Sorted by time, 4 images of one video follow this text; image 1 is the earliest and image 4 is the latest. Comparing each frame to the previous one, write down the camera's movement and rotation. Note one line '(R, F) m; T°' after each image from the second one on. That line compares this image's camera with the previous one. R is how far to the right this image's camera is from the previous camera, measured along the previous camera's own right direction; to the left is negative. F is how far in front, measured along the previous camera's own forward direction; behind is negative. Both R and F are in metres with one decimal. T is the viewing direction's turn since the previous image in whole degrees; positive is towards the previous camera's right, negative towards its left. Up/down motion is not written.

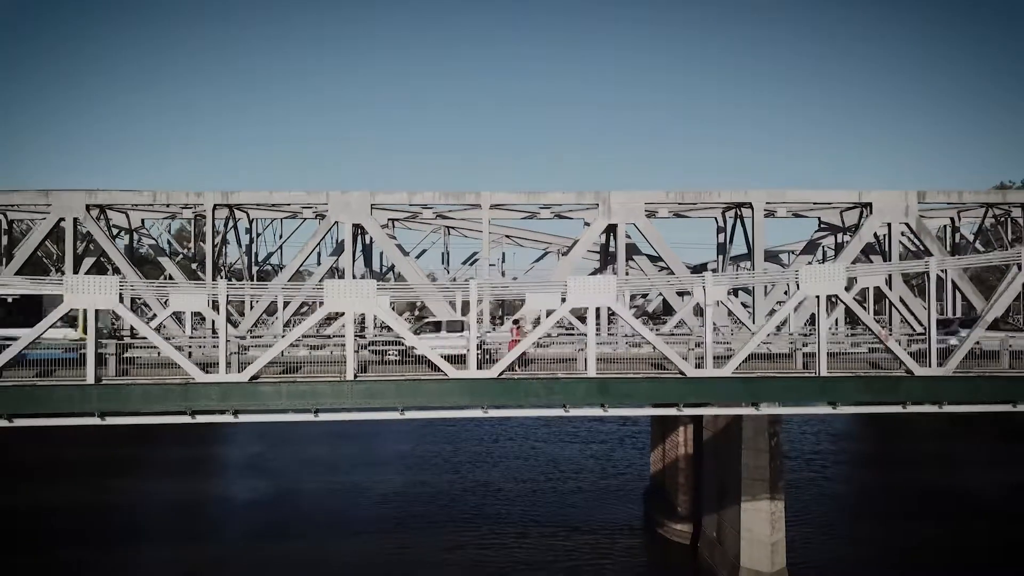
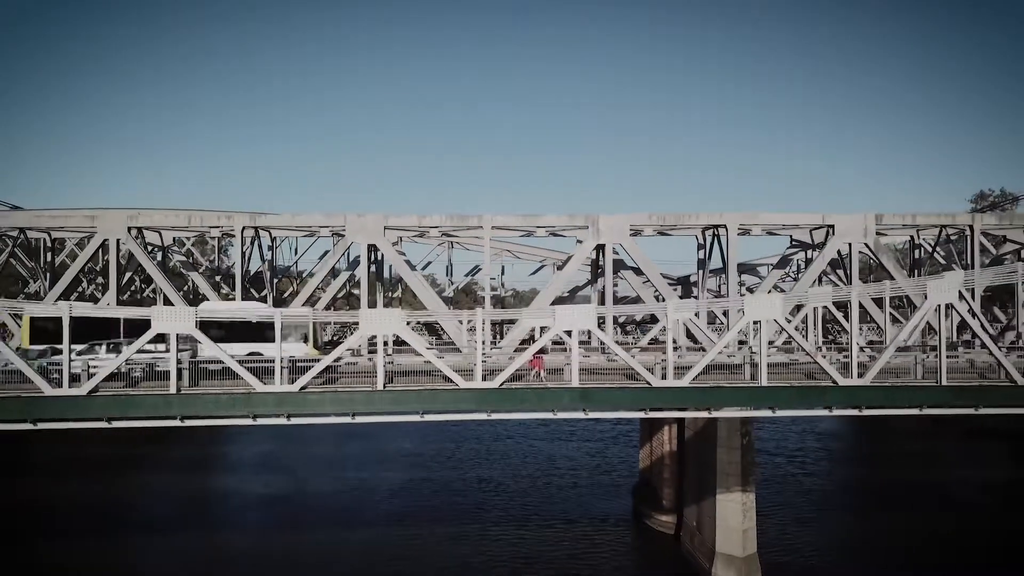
(0.0, -3.2) m; 0°
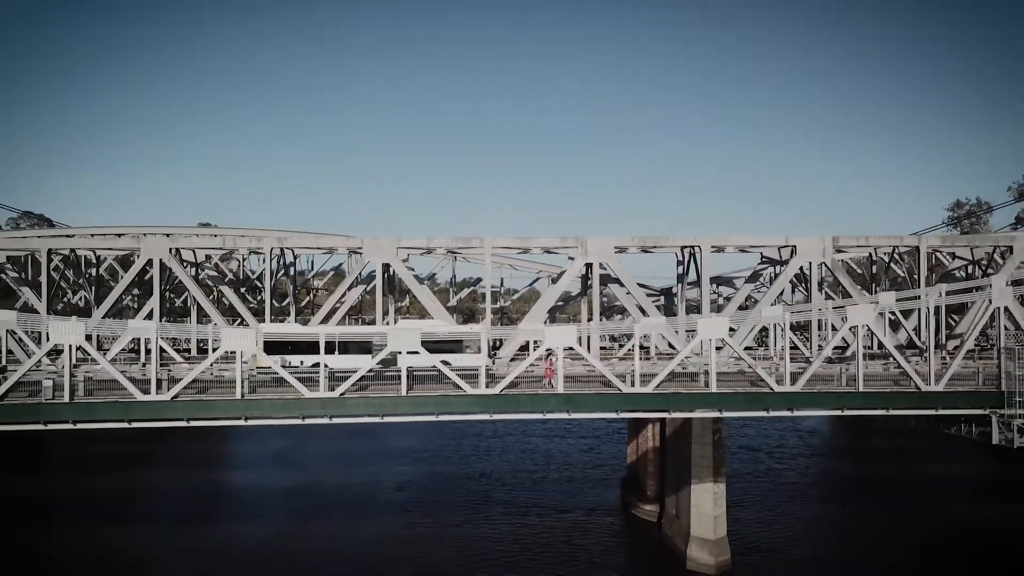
(+0.1, -4.1) m; 0°
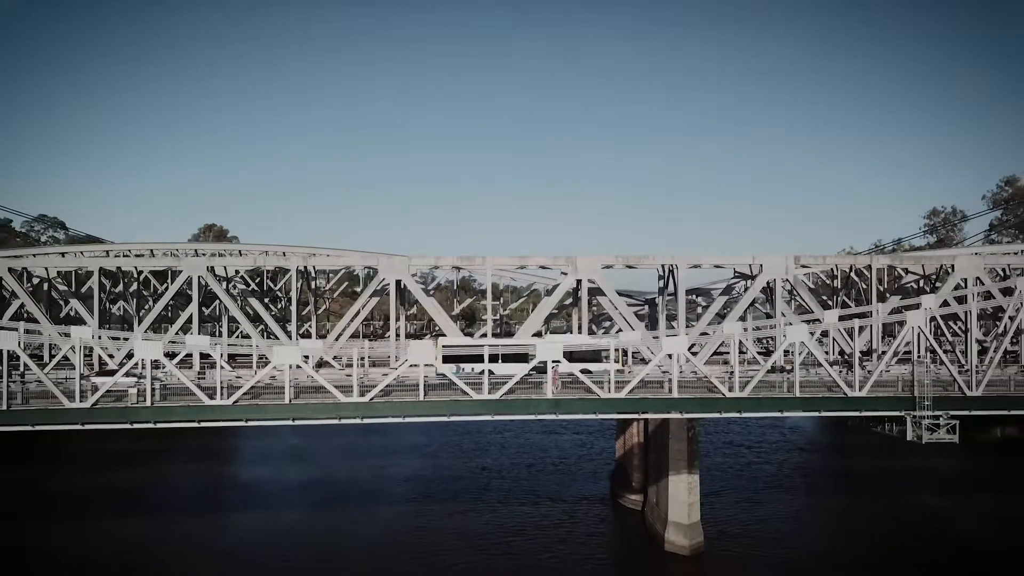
(+0.1, -4.6) m; 0°
